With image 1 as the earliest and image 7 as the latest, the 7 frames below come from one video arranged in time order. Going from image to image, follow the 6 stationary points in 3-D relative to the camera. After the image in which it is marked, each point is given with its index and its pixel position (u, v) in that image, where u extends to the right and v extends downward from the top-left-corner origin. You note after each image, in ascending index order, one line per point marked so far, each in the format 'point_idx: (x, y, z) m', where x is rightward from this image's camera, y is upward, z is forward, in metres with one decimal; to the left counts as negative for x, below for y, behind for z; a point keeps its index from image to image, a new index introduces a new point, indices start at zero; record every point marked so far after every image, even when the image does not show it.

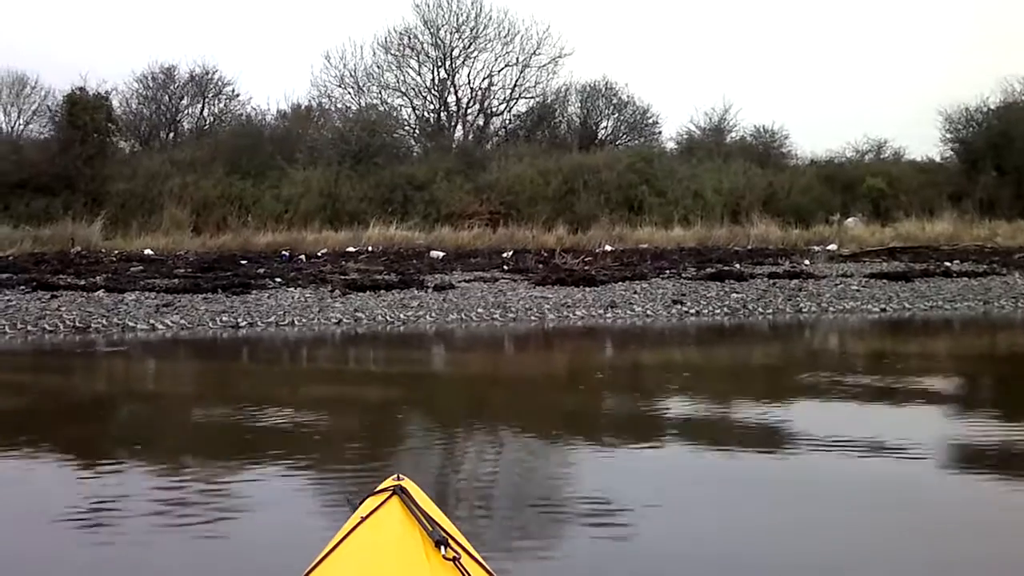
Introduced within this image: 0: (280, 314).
0: (-3.7, -0.4, +17.5) m
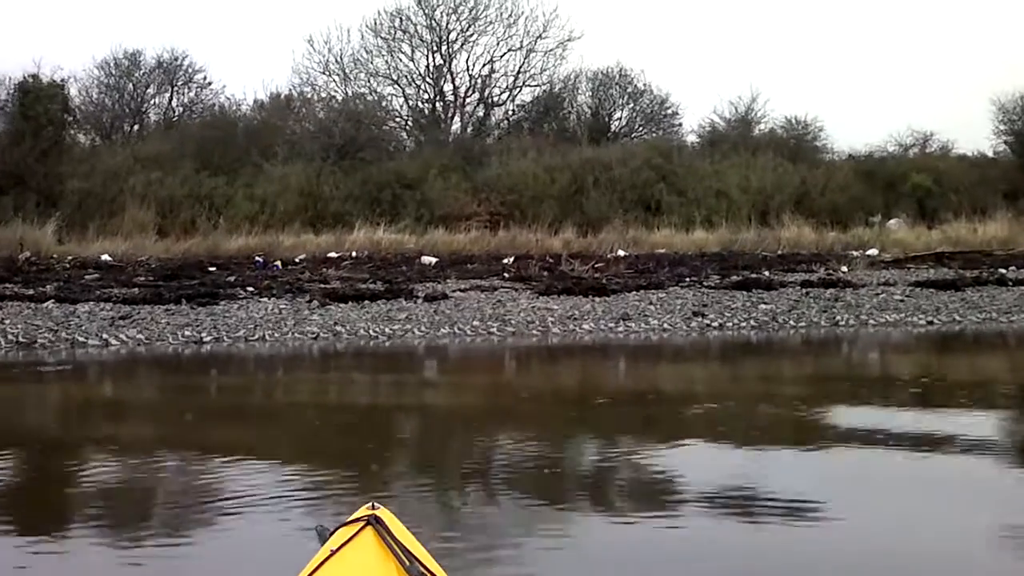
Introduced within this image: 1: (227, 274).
0: (-3.7, -0.6, +15.0) m
1: (-5.0, +0.2, +18.4) m
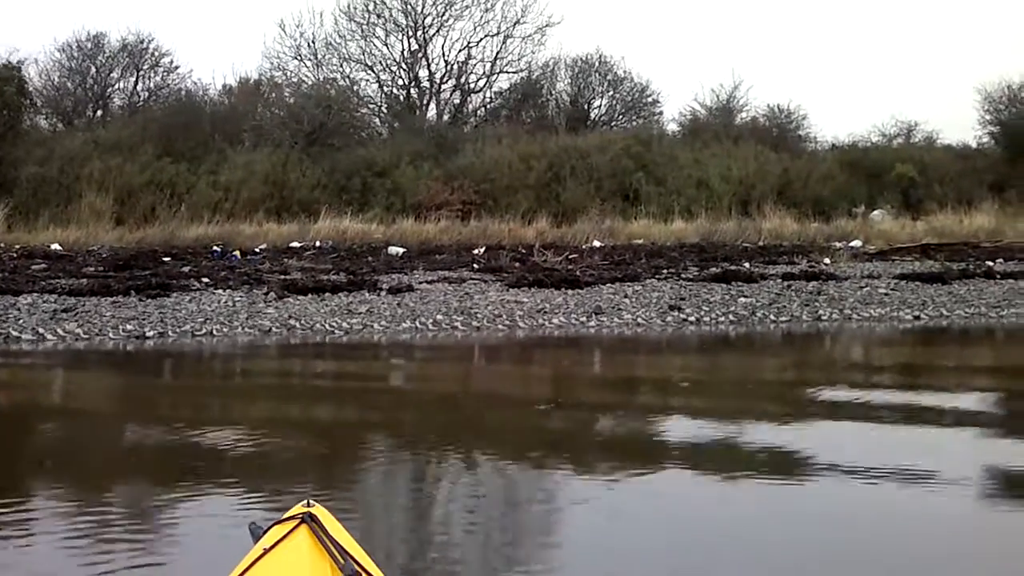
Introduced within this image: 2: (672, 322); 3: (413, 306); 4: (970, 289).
0: (-4.2, -0.4, +14.3) m
1: (-5.5, +0.4, +17.7) m
2: (+2.5, -0.5, +16.6) m
3: (-1.5, -0.3, +16.2) m
4: (+8.2, 0.0, +19.2) m
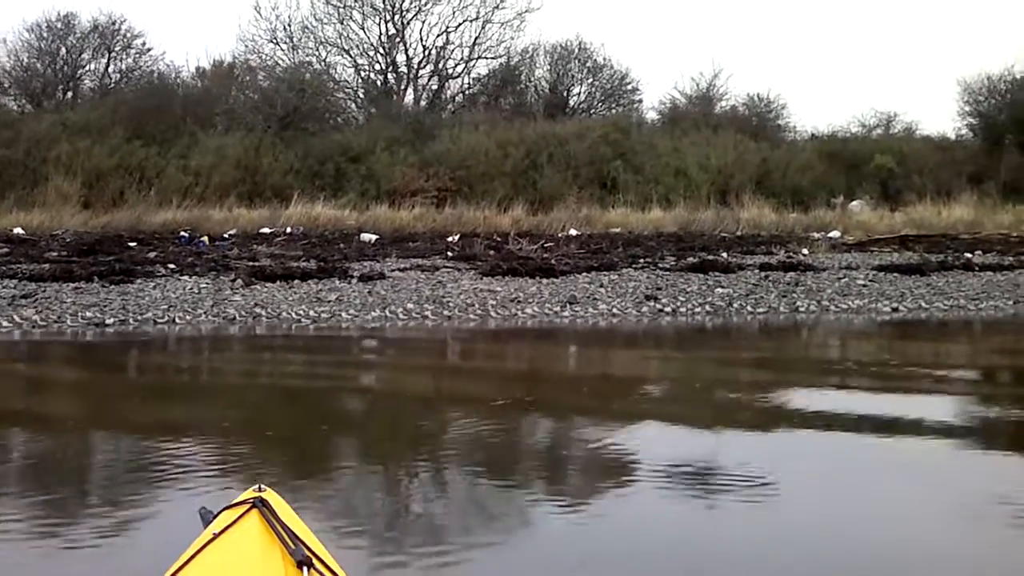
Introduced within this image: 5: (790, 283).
0: (-4.6, -0.3, +14.0) m
1: (-5.9, +0.6, +17.3) m
2: (+2.1, -0.4, +16.3) m
3: (-1.9, -0.1, +15.9) m
4: (+7.8, +0.1, +19.0) m
5: (+4.9, +0.1, +18.8) m
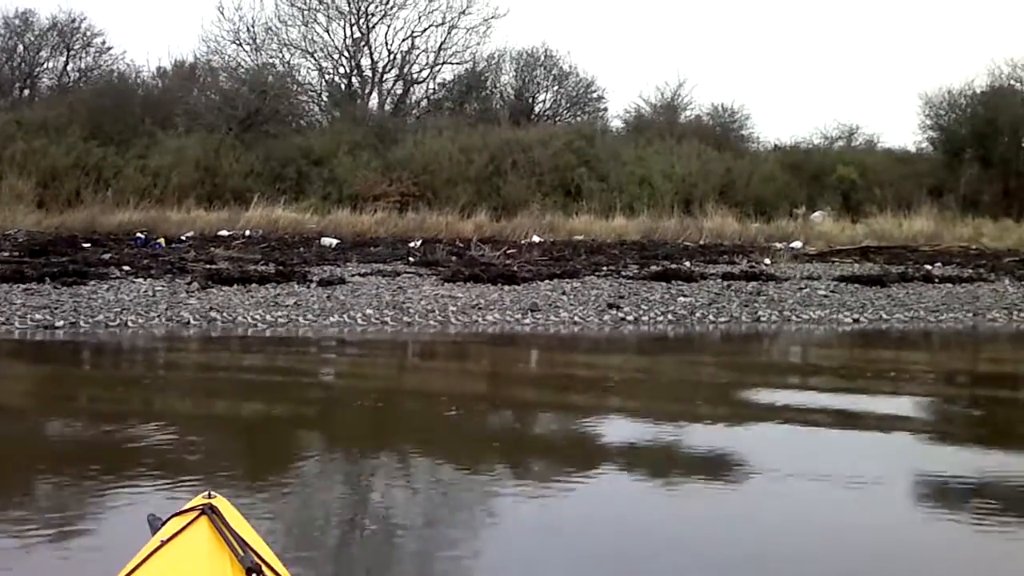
0: (-5.1, -0.3, +13.7) m
1: (-6.5, +0.6, +17.0) m
2: (+1.5, -0.5, +16.3) m
3: (-2.5, -0.2, +15.7) m
4: (+7.1, -0.1, +19.1) m
5: (+4.2, -0.1, +18.8) m
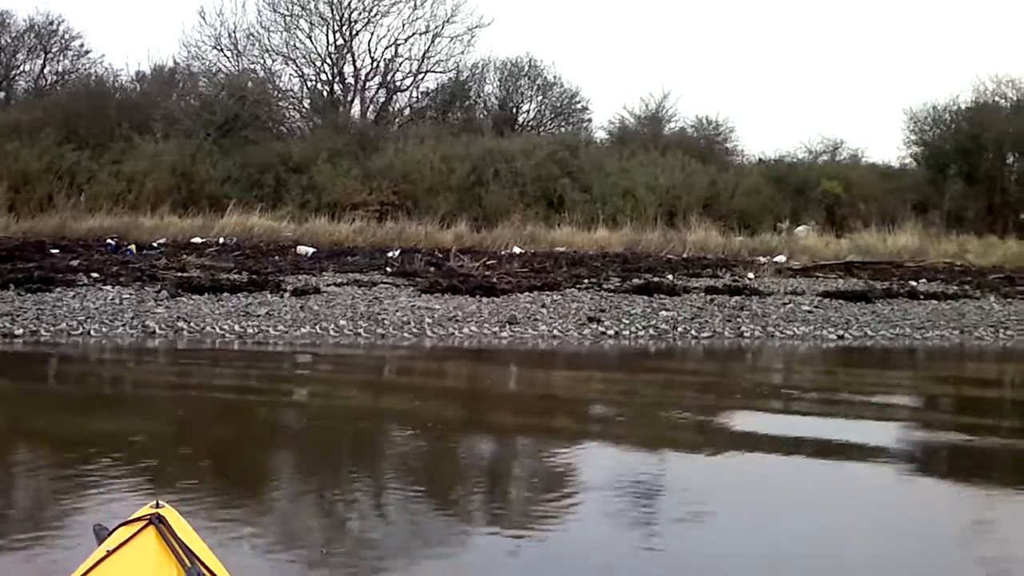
0: (-5.4, -0.4, +13.3) m
1: (-6.8, +0.5, +16.6) m
2: (+1.1, -0.7, +15.9) m
3: (-2.8, -0.3, +15.4) m
4: (+6.7, -0.4, +18.9) m
5: (+3.8, -0.3, +18.5) m
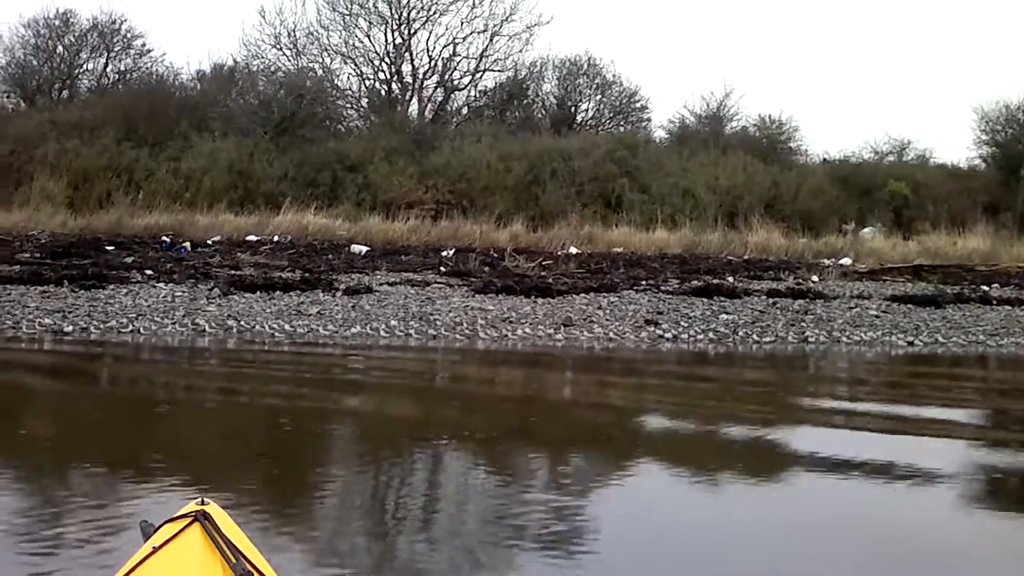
0: (-4.7, -0.3, +13.3) m
1: (-6.0, +0.5, +16.7) m
2: (+1.9, -0.7, +15.5) m
3: (-2.0, -0.3, +15.2) m
4: (+7.7, -0.4, +18.2) m
5: (+4.8, -0.4, +17.9) m
